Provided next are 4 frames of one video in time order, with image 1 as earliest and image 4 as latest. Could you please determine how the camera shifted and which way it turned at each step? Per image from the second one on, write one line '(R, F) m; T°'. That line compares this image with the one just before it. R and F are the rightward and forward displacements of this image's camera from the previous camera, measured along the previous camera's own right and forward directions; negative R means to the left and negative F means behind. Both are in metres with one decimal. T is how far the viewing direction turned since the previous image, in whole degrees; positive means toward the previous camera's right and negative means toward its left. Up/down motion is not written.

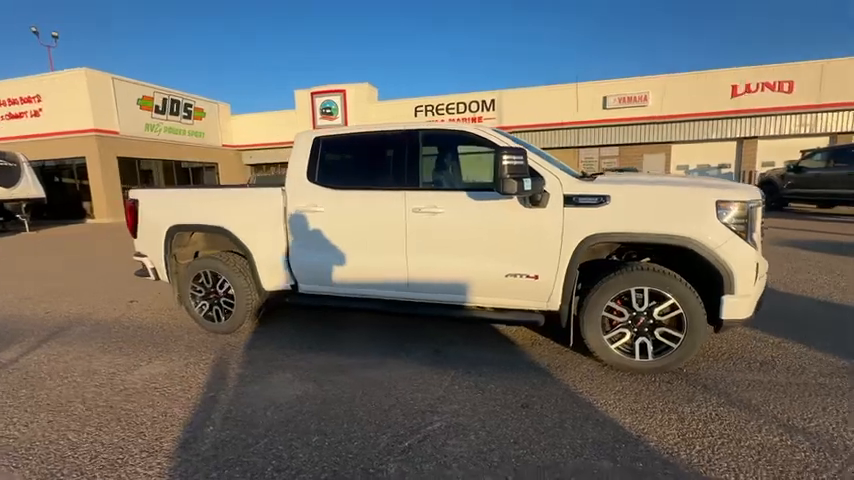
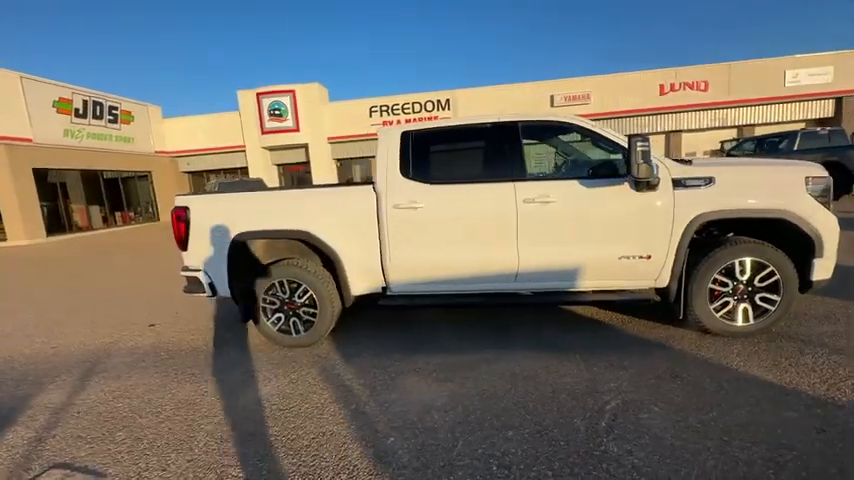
(-1.6, +0.2) m; +9°
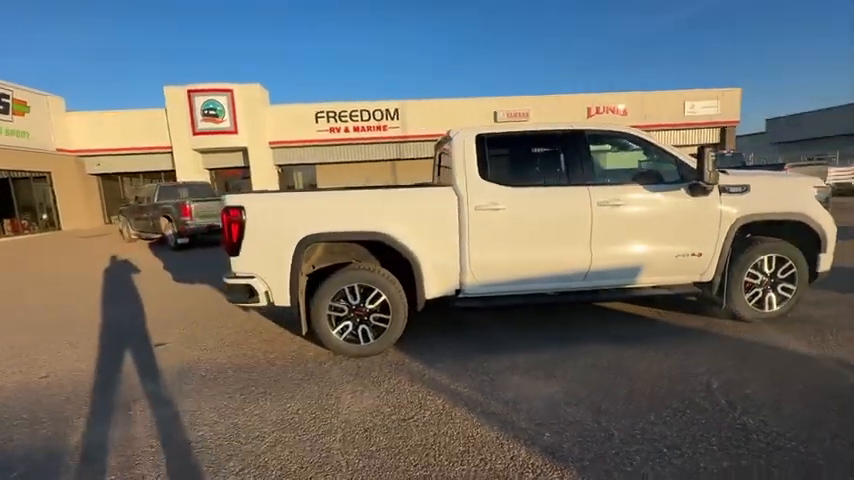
(-1.5, +0.2) m; +11°
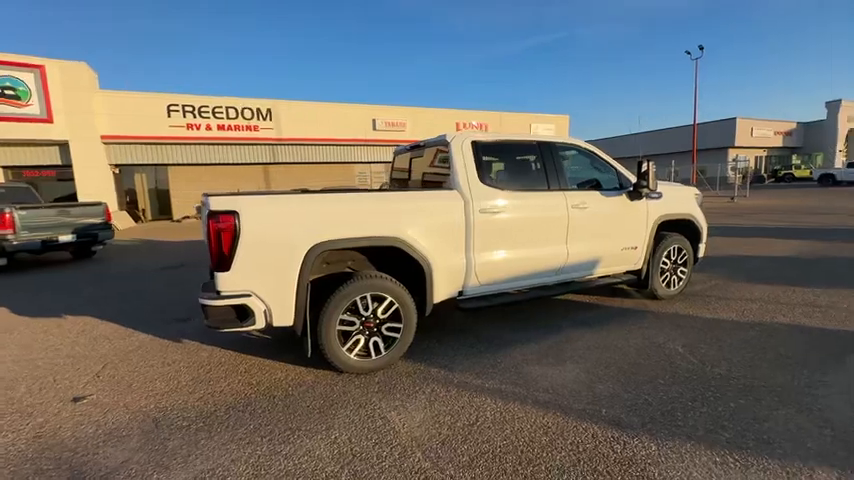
(-1.4, +0.3) m; +20°
